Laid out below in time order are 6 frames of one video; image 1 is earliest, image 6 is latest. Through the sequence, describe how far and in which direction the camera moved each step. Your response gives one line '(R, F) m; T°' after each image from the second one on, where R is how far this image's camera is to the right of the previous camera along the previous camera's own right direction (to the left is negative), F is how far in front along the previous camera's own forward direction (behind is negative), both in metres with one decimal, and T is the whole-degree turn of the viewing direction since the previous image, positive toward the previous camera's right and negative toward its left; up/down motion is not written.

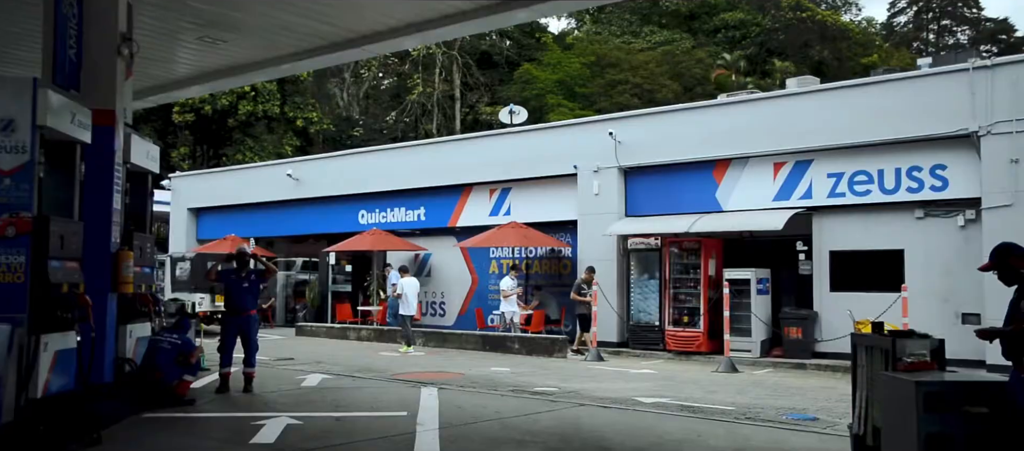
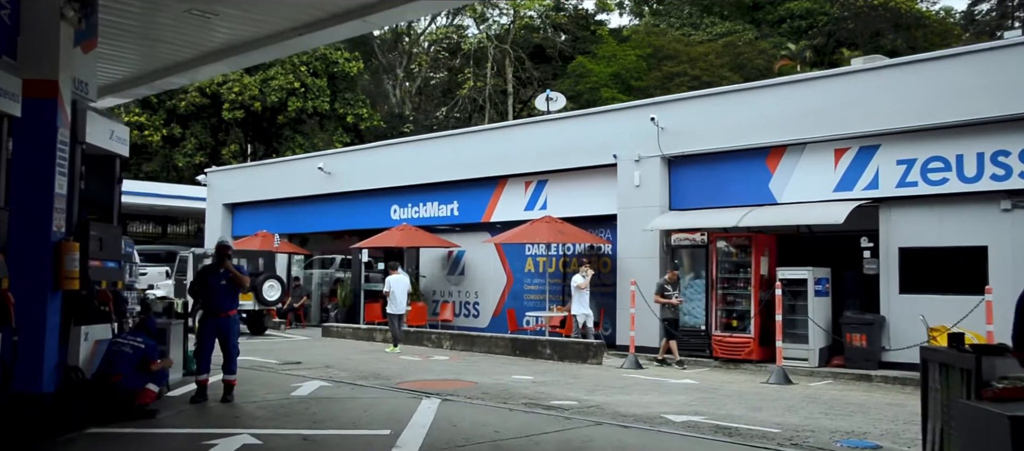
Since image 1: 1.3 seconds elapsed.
(+0.6, +1.1) m; -5°
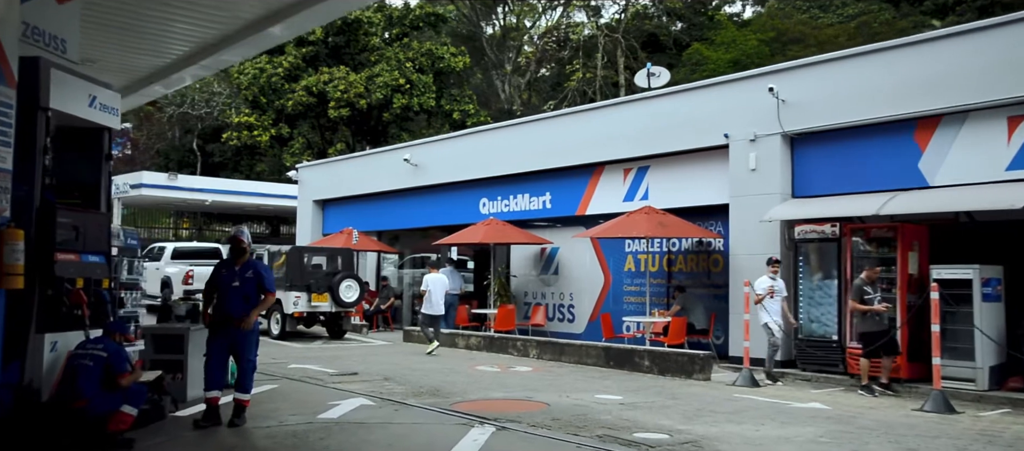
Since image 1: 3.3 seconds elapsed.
(+0.5, +1.8) m; -9°
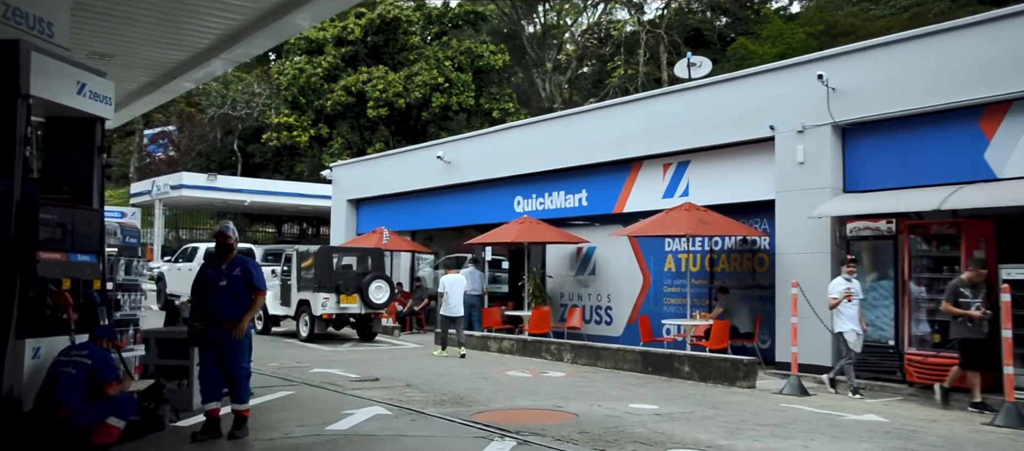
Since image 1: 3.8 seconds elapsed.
(+0.2, +0.6) m; -3°
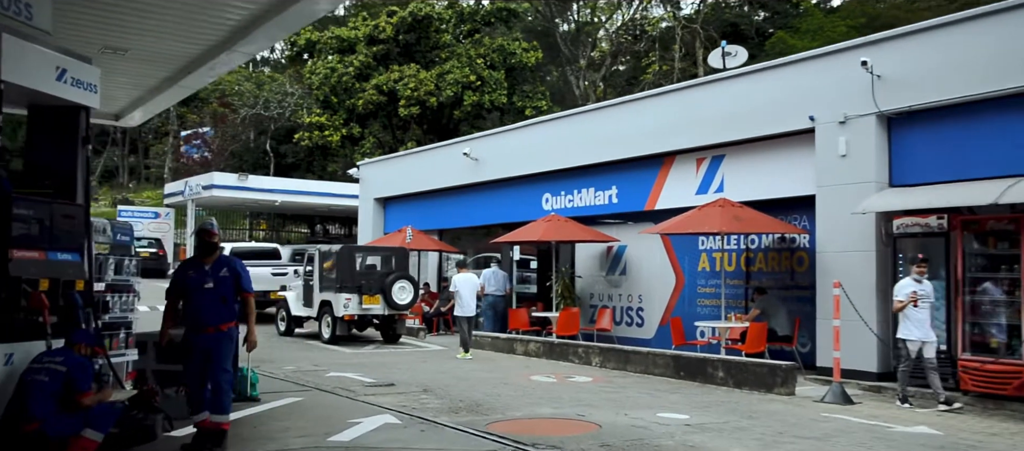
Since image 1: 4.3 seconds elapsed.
(+0.2, +0.5) m; -3°
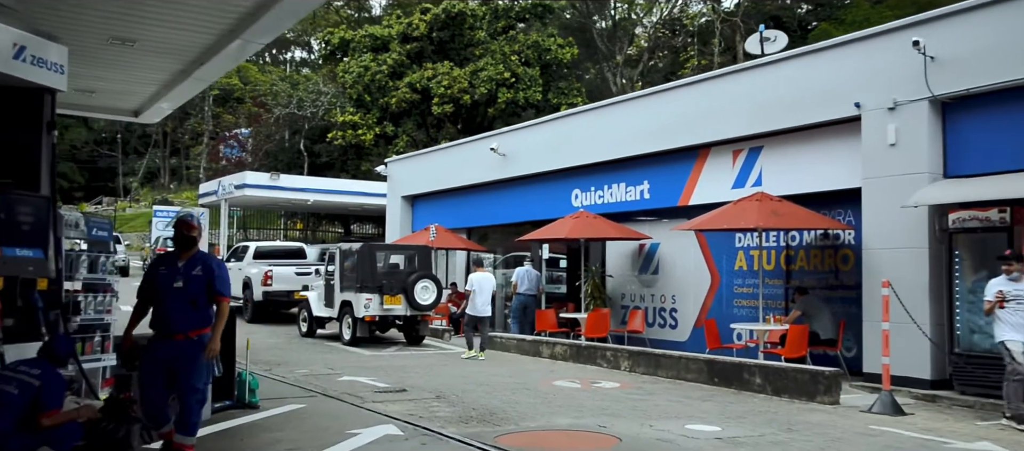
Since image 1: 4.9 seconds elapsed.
(+0.3, +0.6) m; -3°
